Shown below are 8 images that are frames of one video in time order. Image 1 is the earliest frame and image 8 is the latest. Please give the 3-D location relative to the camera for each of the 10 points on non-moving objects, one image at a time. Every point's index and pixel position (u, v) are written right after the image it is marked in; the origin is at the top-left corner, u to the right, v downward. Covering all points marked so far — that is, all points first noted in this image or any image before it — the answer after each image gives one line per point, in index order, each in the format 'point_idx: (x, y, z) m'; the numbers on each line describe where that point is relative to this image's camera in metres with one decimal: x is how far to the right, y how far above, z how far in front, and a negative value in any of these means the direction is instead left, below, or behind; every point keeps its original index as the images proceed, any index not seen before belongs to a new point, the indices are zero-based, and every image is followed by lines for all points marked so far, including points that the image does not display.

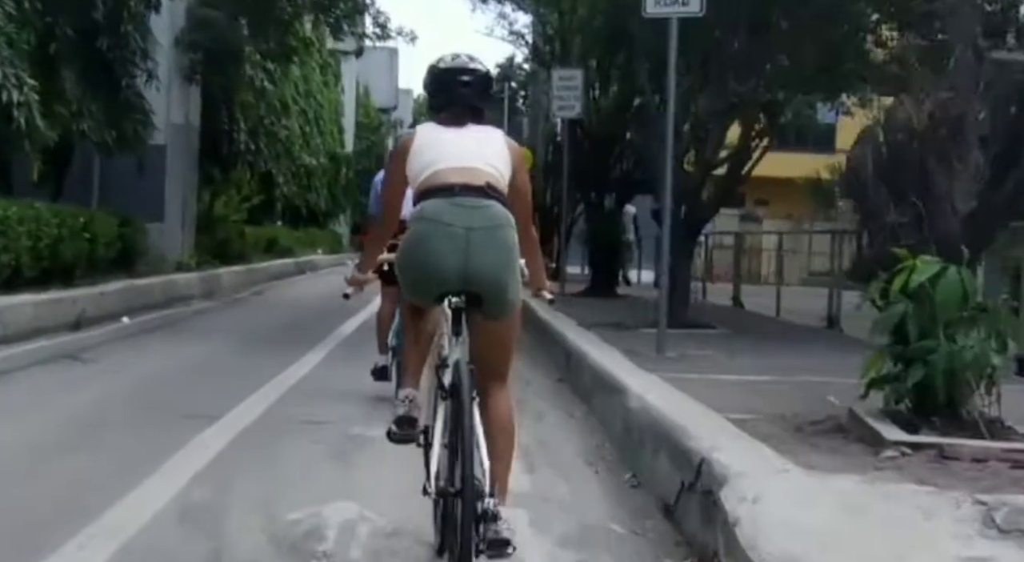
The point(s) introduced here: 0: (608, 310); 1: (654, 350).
0: (+1.1, -0.4, +17.0) m
1: (+1.1, -0.5, +11.2) m
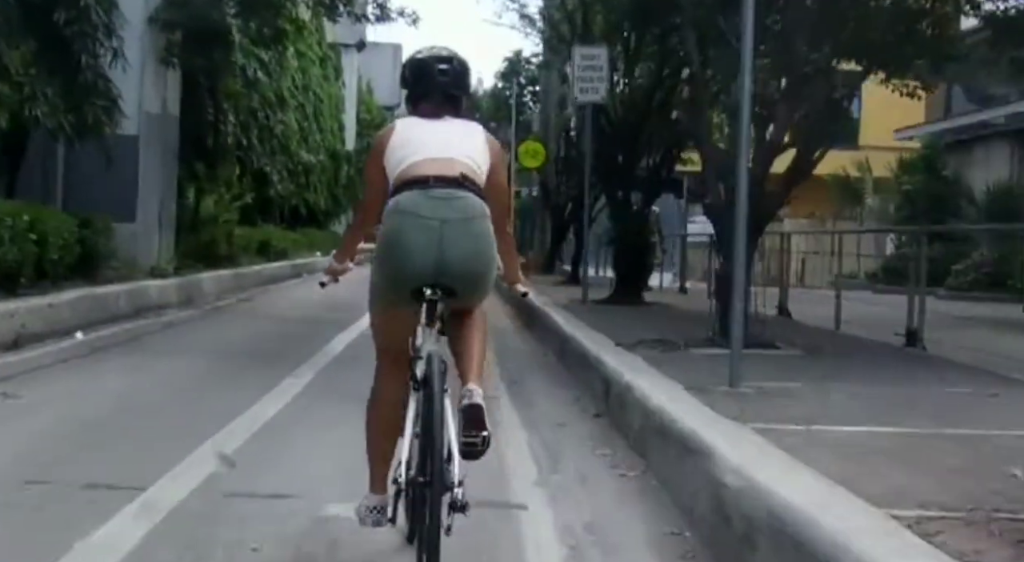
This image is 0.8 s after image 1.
0: (+1.3, -0.5, +14.6) m
1: (+1.3, -0.6, +8.8) m
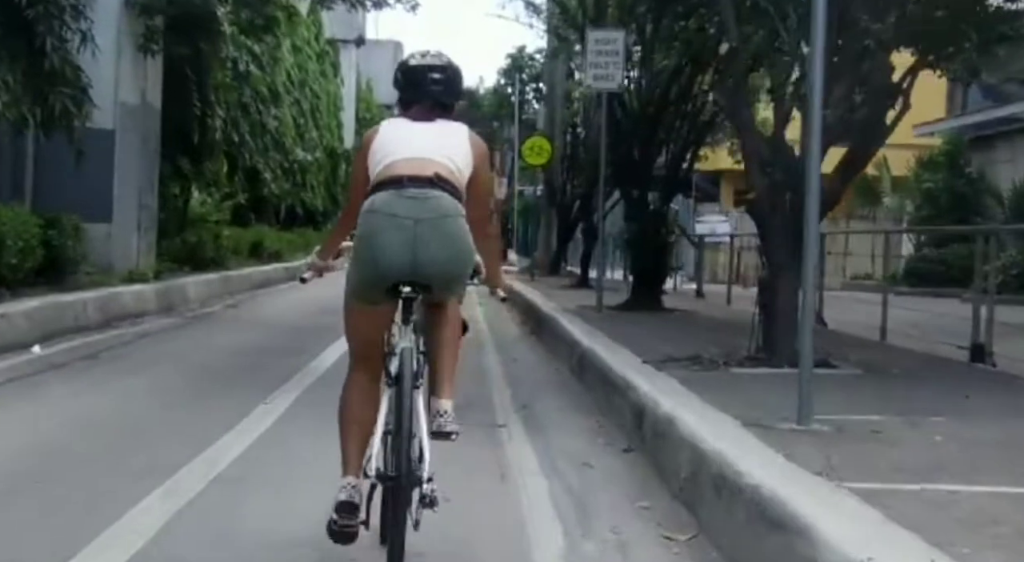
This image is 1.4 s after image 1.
0: (+1.4, -0.5, +13.1) m
1: (+1.4, -0.7, +7.3) m
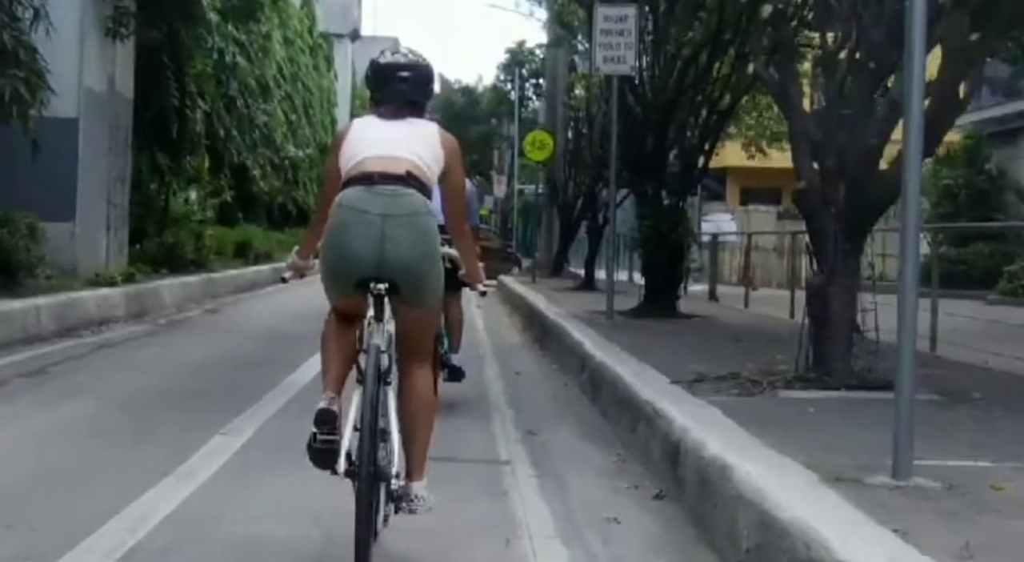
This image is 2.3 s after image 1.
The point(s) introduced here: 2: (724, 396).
0: (+1.4, -0.6, +11.6) m
1: (+1.4, -0.7, +5.7) m
2: (+1.2, -0.7, +7.8) m
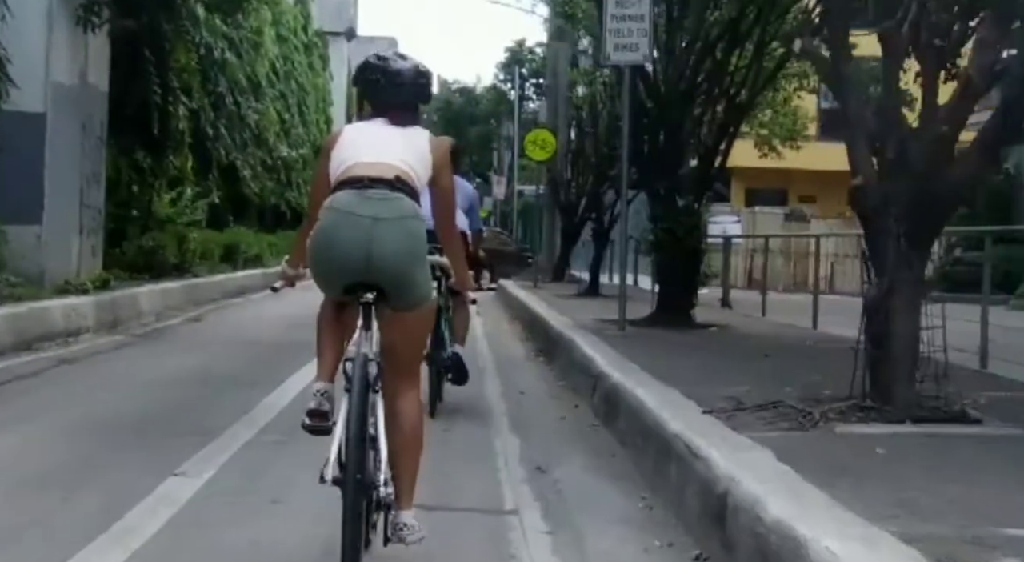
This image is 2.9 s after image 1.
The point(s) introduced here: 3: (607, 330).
0: (+1.5, -0.6, +10.3) m
1: (+1.4, -0.8, +4.5) m
2: (+1.2, -0.7, +6.6) m
3: (+1.0, -0.5, +14.1) m
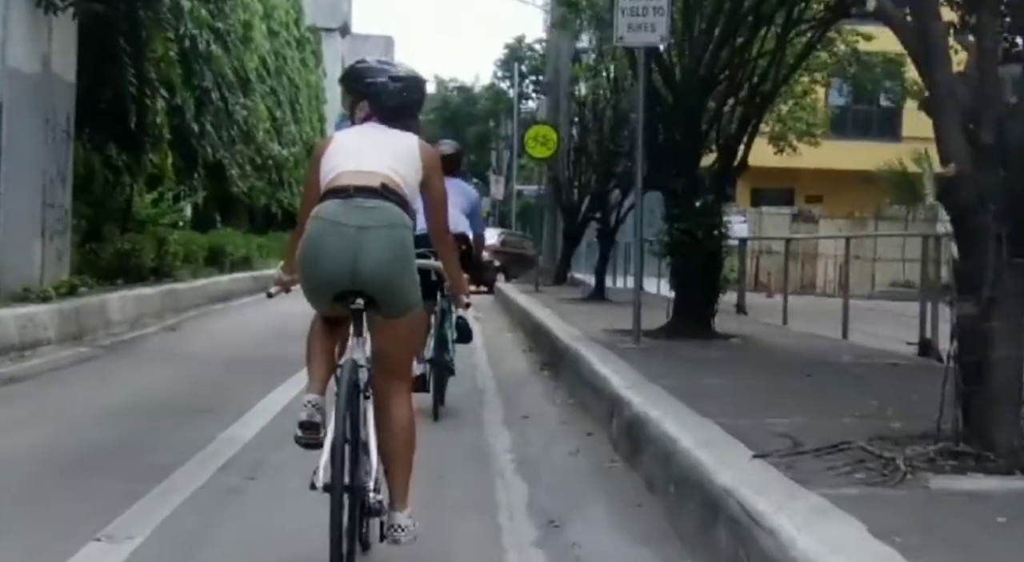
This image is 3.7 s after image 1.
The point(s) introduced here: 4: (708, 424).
0: (+1.5, -0.7, +9.0) m
1: (+1.5, -0.8, +3.2) m
2: (+1.3, -0.8, +5.2) m
3: (+1.0, -0.6, +12.7) m
4: (+1.0, -0.7, +7.1) m
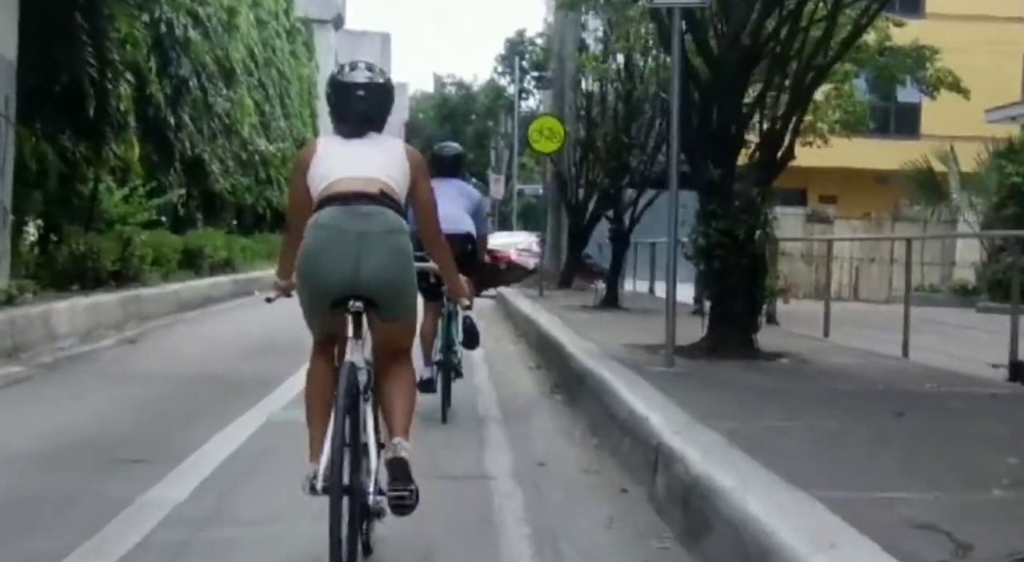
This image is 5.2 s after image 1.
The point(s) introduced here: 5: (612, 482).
0: (+1.6, -0.8, +6.9) m
1: (+1.6, -0.9, +1.1) m
2: (+1.3, -0.8, +3.1) m
3: (+1.1, -0.6, +10.6) m
4: (+1.1, -0.8, +5.0) m
5: (+0.5, -1.1, +7.4) m
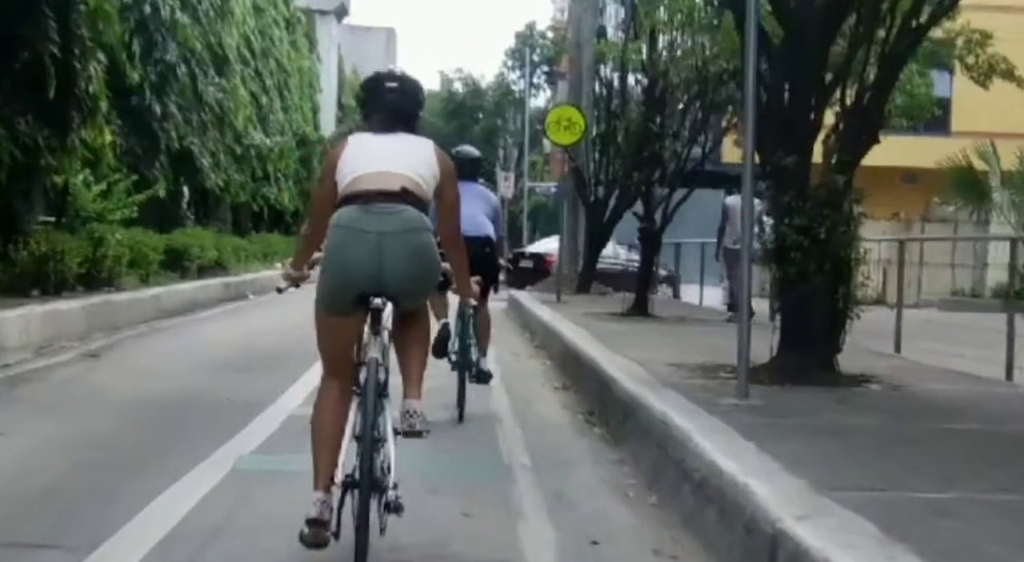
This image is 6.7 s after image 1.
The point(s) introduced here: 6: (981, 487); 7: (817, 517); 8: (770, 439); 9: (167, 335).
0: (+1.7, -0.8, +4.8) m
1: (+1.7, -0.9, -1.0) m
2: (+1.5, -0.9, +1.0) m
3: (+1.2, -0.7, +8.5) m
4: (+1.2, -0.8, +2.9) m
5: (+0.7, -1.1, +5.3) m
6: (+1.9, -0.8, +5.6) m
7: (+1.0, -0.8, +4.7) m
8: (+1.3, -0.8, +6.5) m
9: (-4.2, -0.7, +16.7) m
